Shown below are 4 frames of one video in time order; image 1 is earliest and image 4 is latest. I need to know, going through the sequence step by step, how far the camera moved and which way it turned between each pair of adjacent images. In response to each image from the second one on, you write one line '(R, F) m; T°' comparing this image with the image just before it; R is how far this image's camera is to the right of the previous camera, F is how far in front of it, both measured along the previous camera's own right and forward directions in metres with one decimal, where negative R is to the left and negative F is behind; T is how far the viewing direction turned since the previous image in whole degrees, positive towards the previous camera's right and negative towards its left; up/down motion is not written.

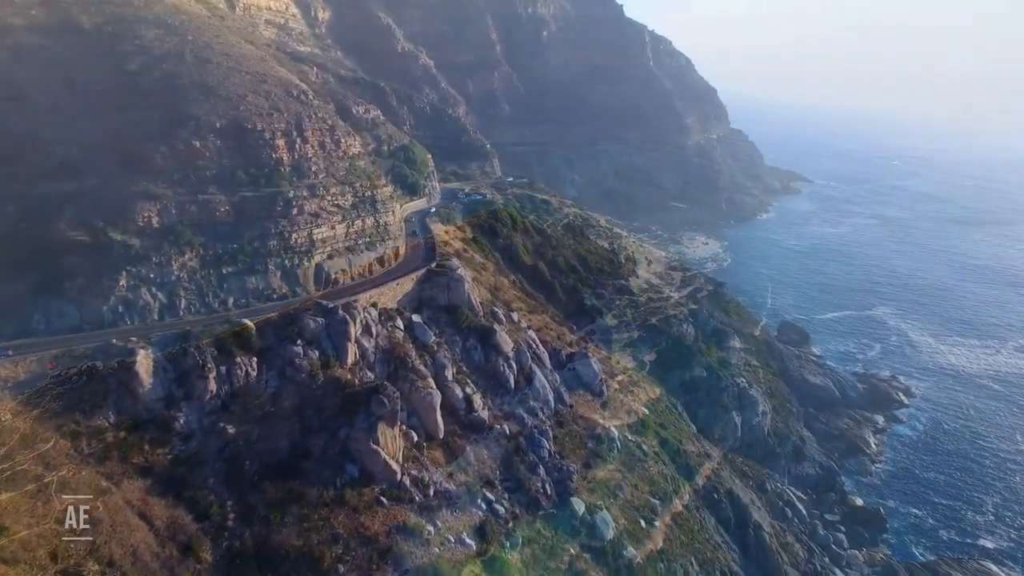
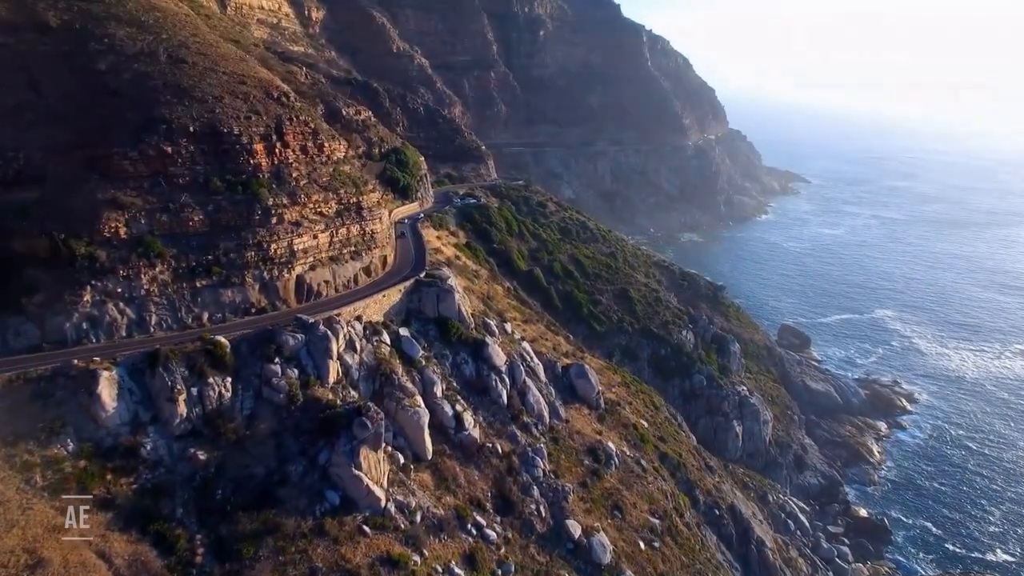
(+0.2, +1.4) m; 0°
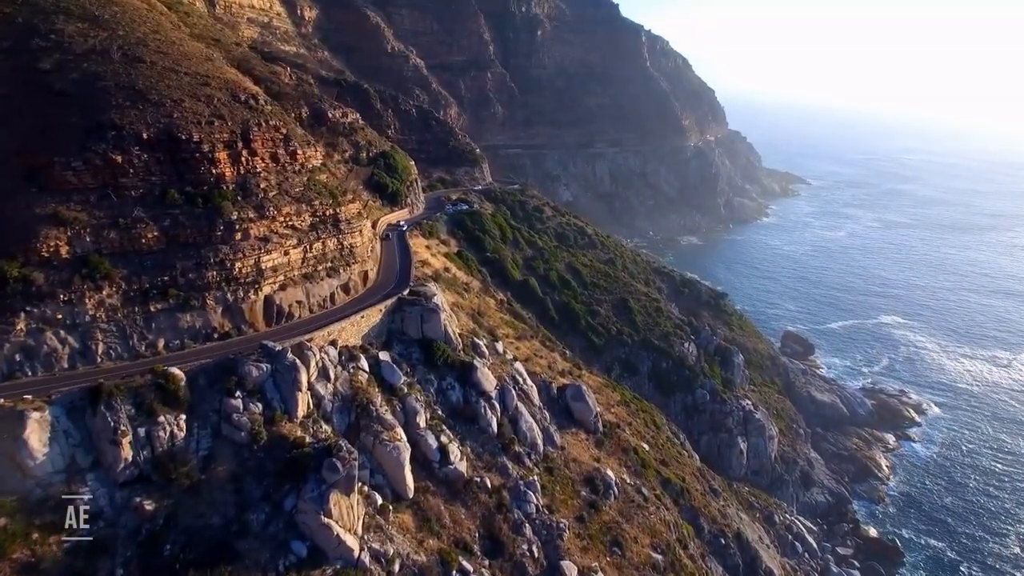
(+0.3, +2.2) m; 0°
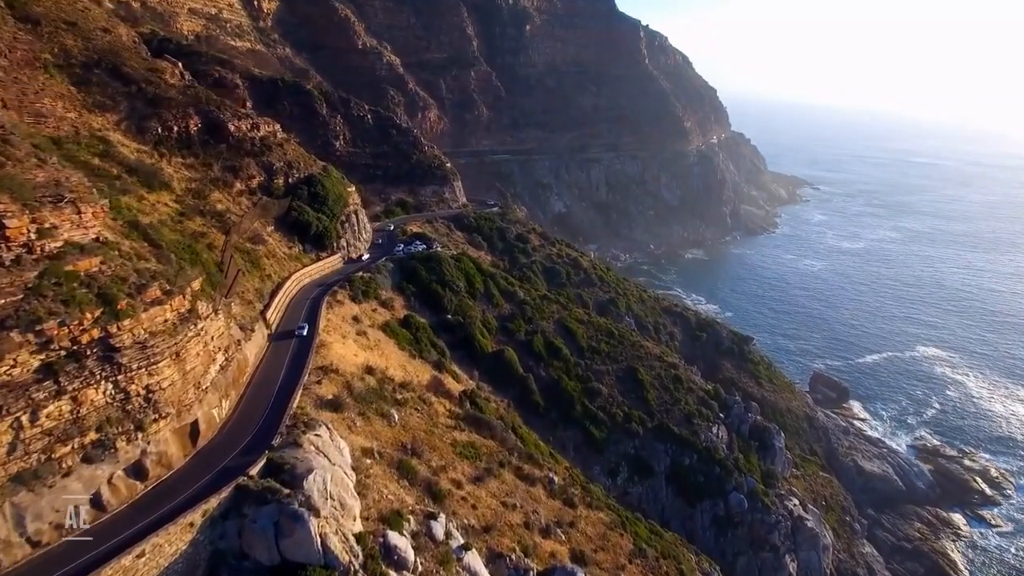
(+1.3, +12.3) m; 0°
